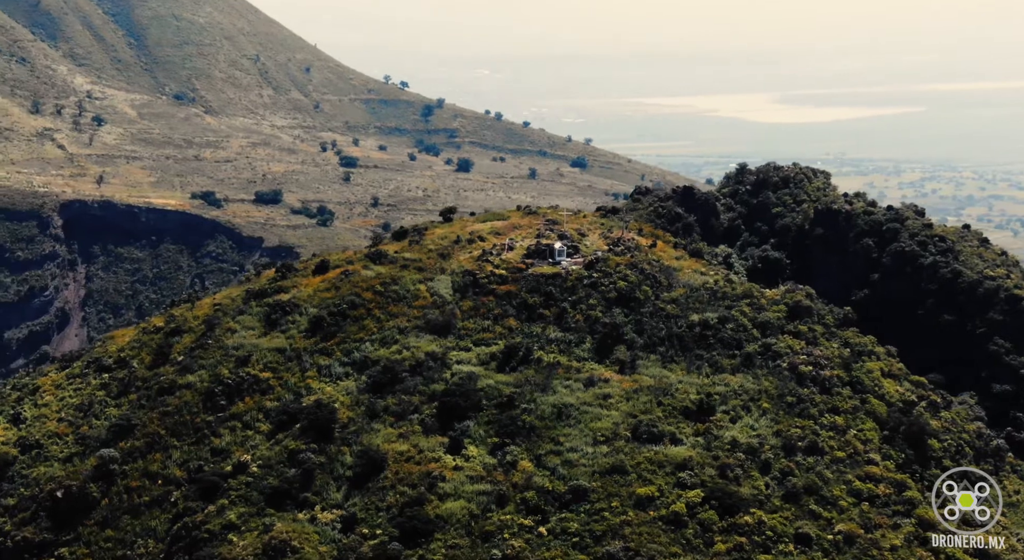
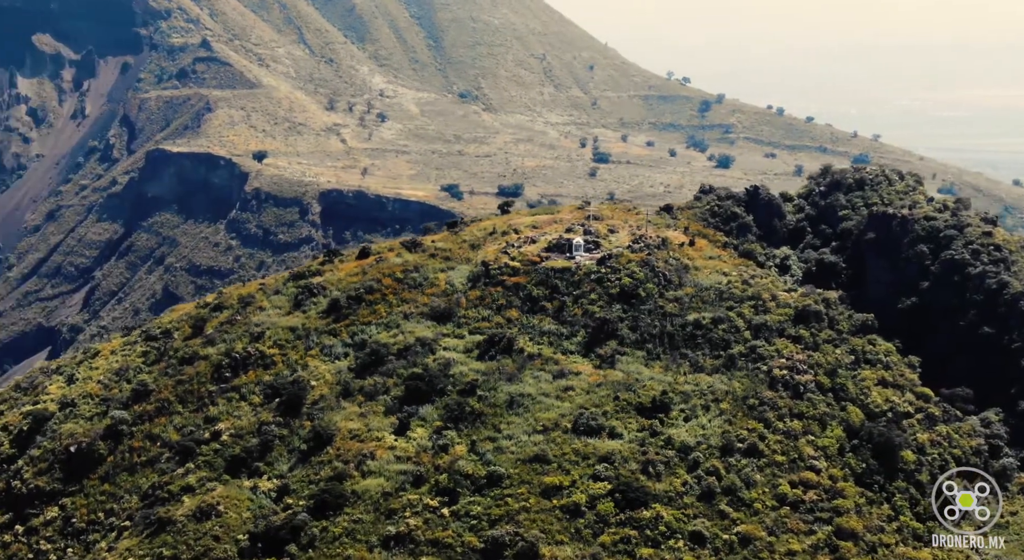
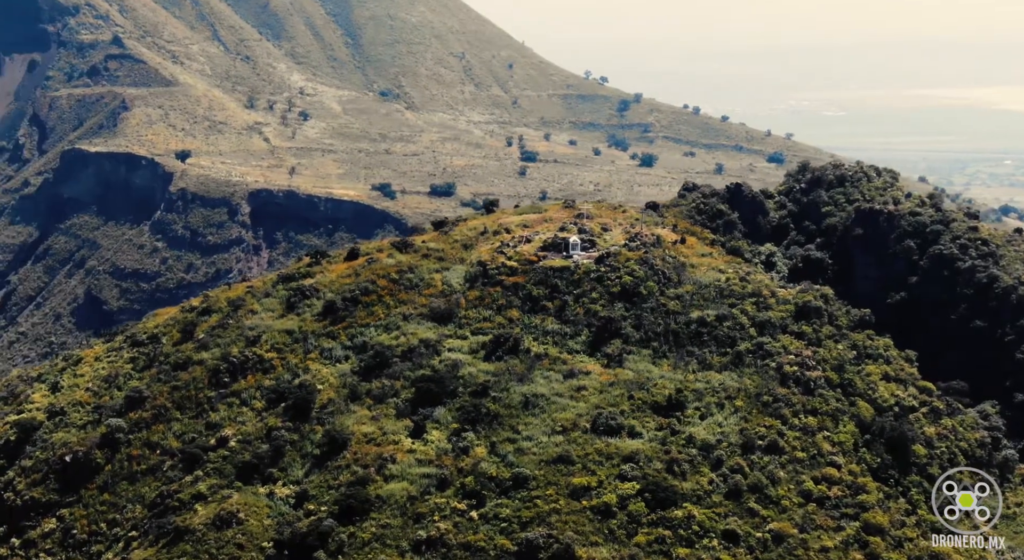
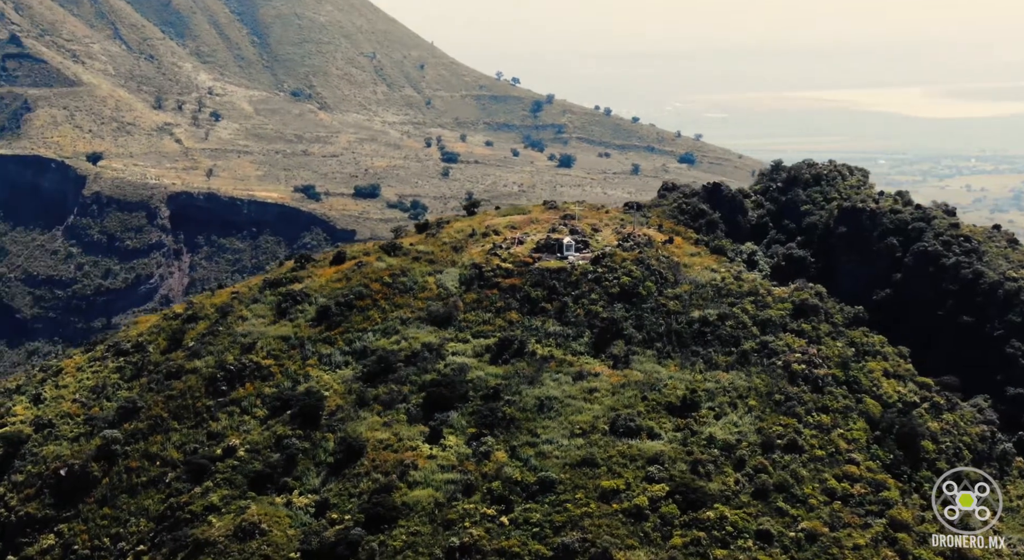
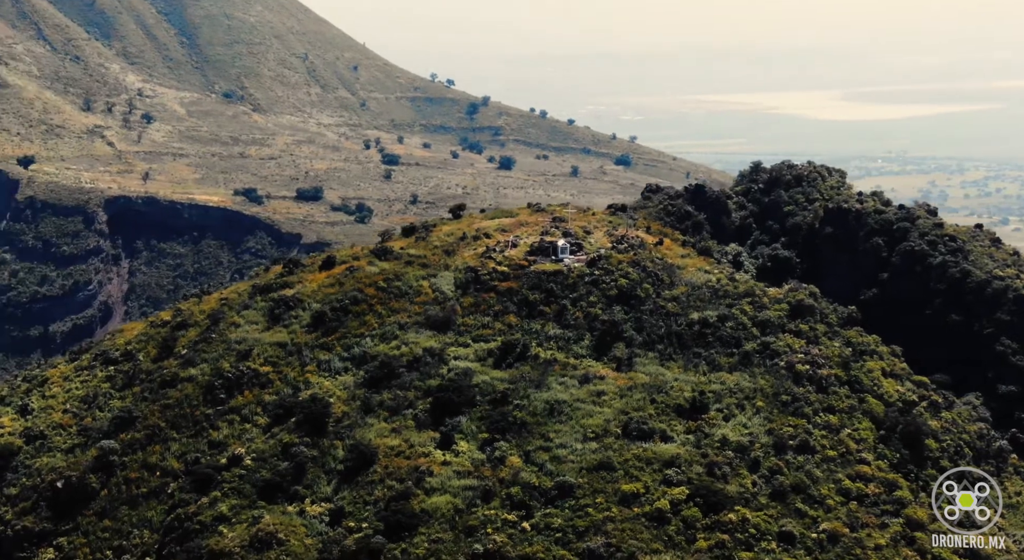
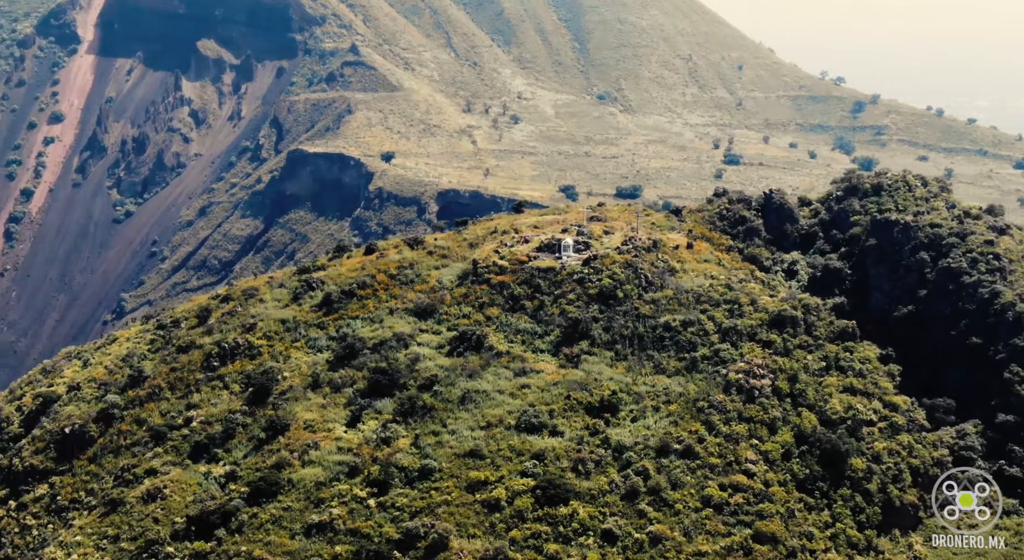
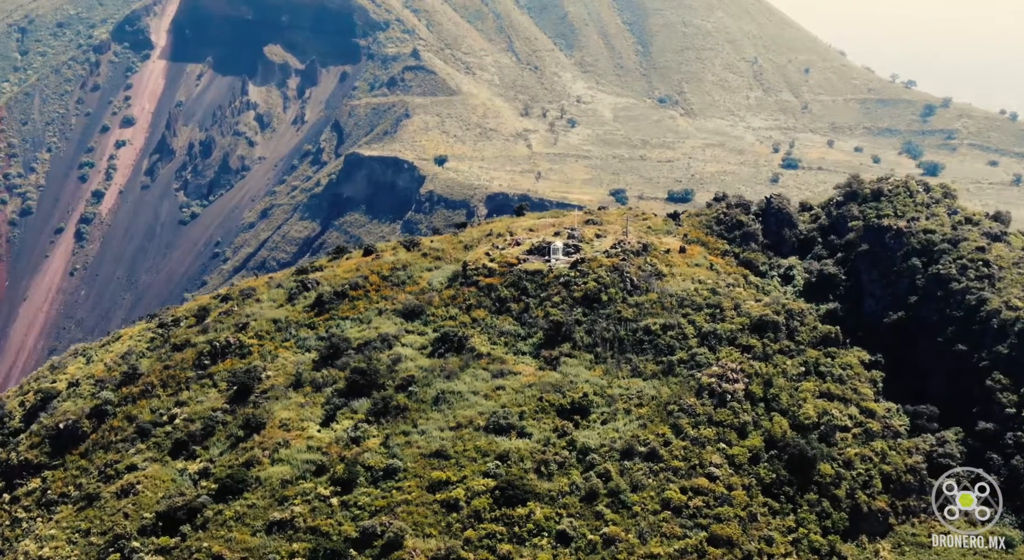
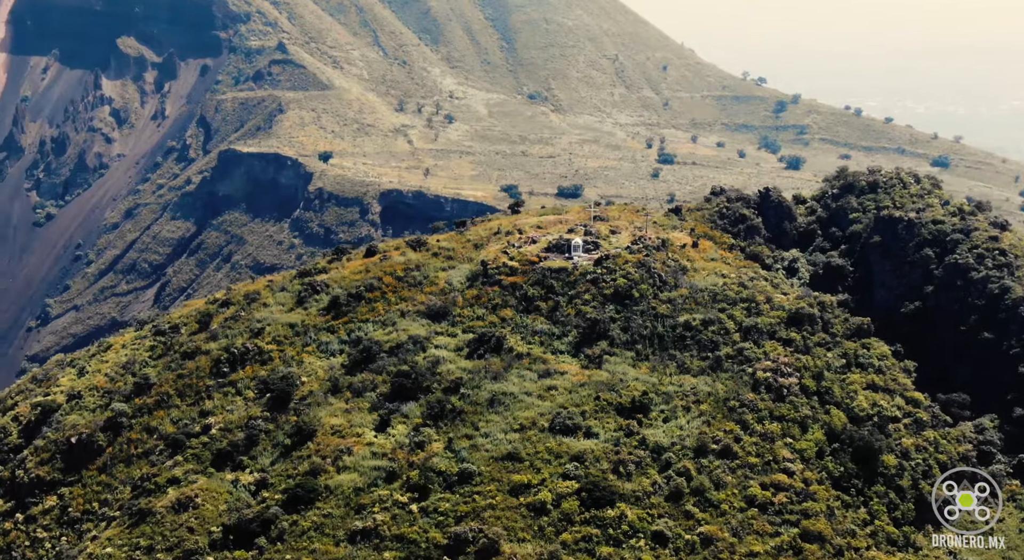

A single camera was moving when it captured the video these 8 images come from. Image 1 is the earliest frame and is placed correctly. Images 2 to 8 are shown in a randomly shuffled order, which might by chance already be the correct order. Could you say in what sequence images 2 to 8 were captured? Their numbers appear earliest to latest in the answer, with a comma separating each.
5, 4, 3, 2, 8, 6, 7
